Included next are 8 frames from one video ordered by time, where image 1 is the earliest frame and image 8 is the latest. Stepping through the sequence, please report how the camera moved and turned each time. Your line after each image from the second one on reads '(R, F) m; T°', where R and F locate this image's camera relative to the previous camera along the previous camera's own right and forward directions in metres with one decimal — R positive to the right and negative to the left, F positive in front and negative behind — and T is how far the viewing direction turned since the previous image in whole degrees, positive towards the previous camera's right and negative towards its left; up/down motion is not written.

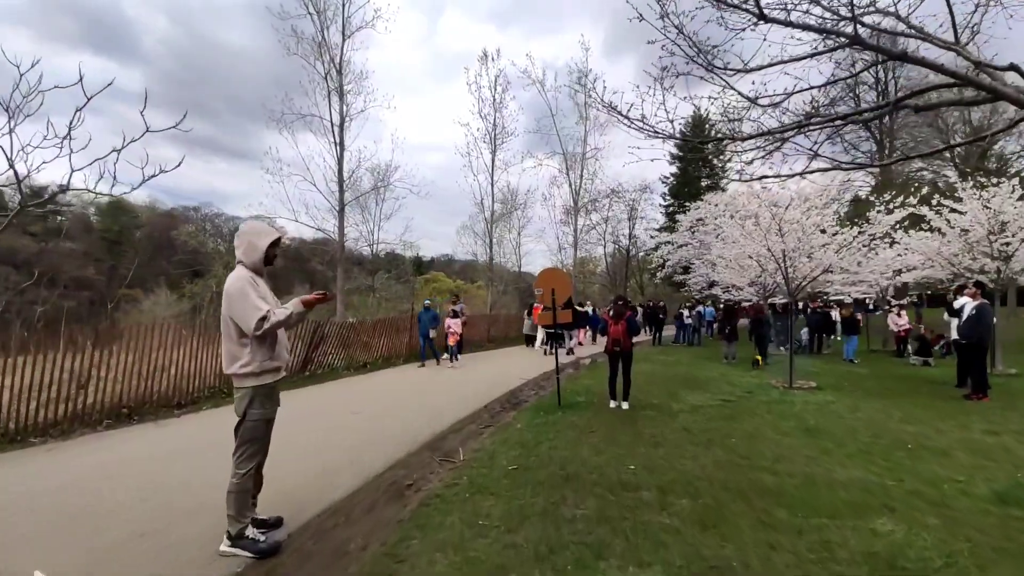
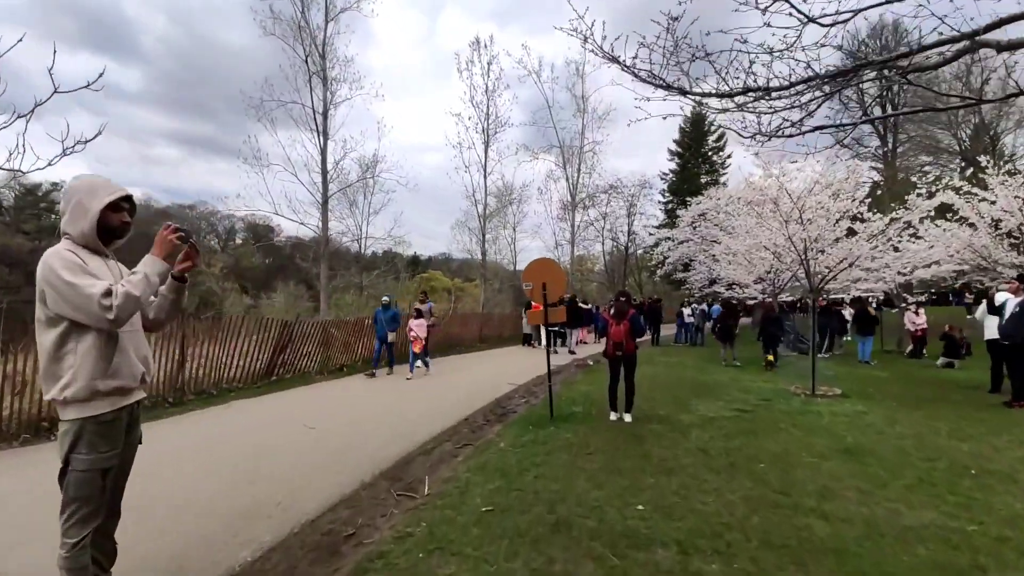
(+0.2, +1.4) m; 0°
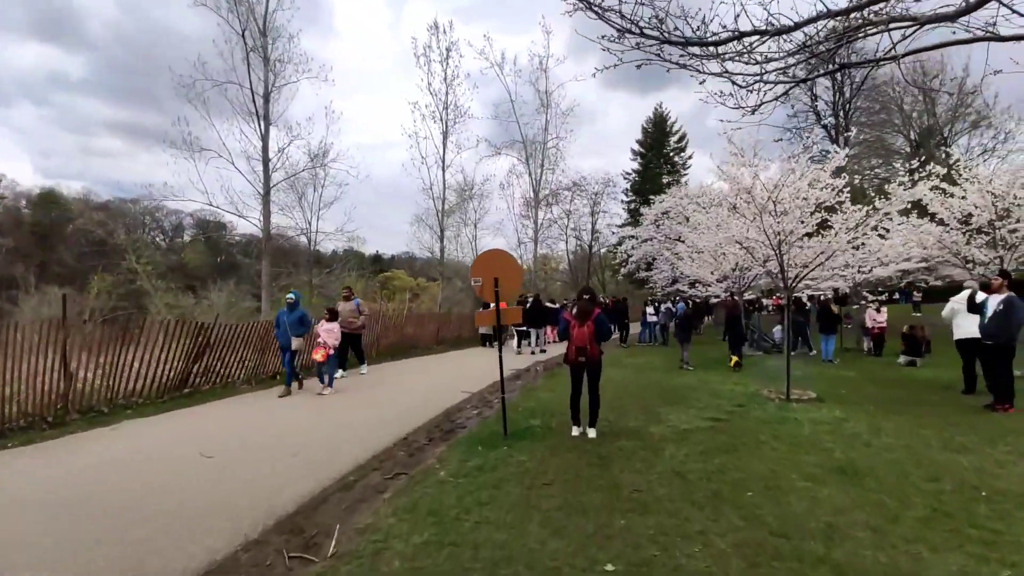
(+0.3, +1.2) m; +4°
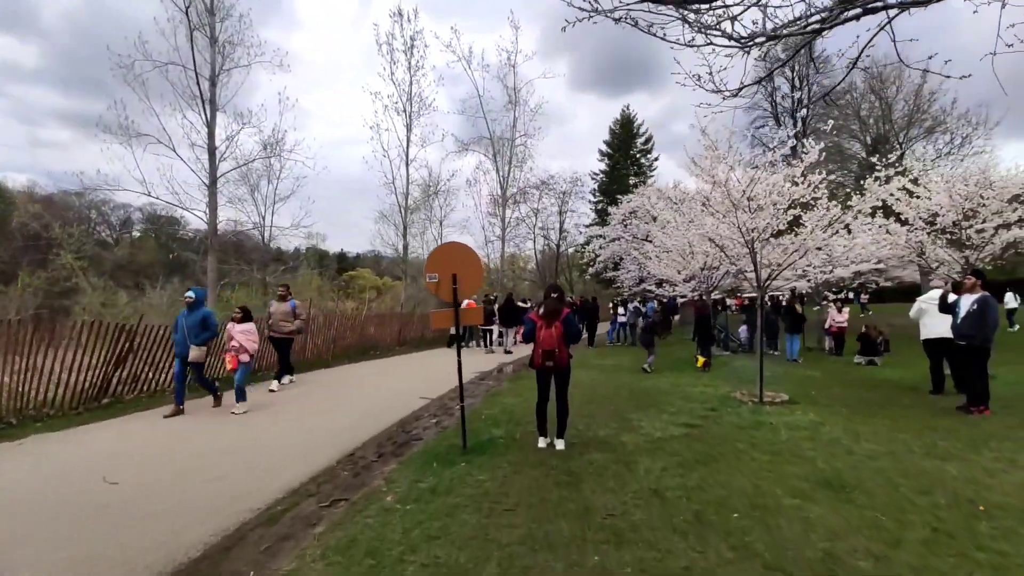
(+0.1, +0.7) m; +4°
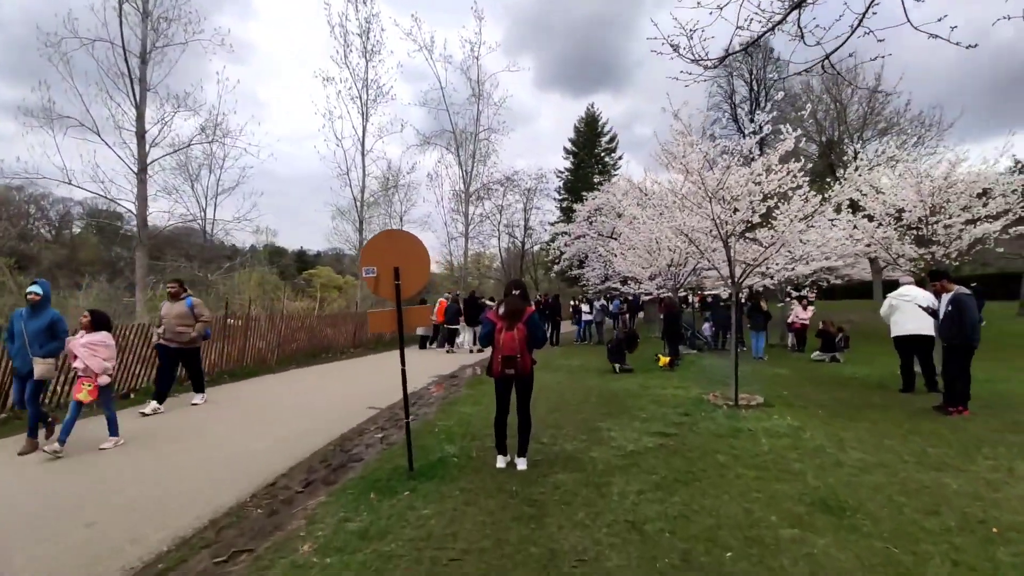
(+0.2, +0.9) m; +4°
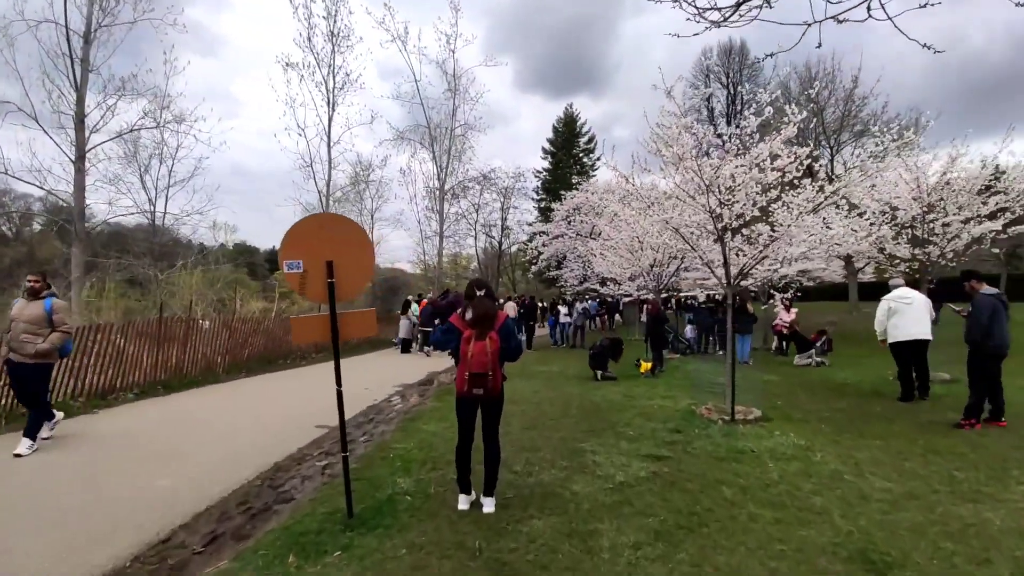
(+0.1, +1.1) m; +3°
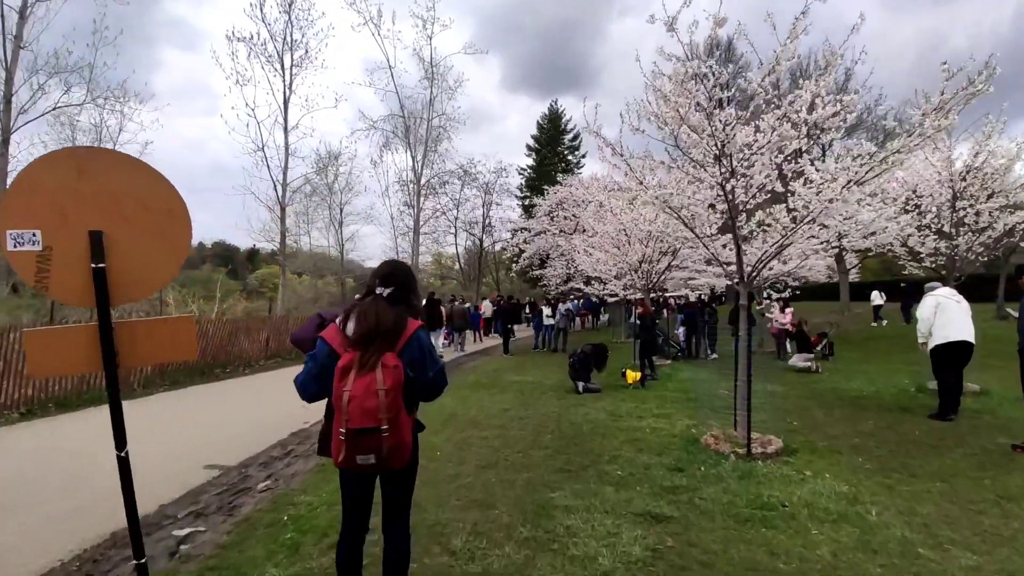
(+0.4, +1.8) m; +2°
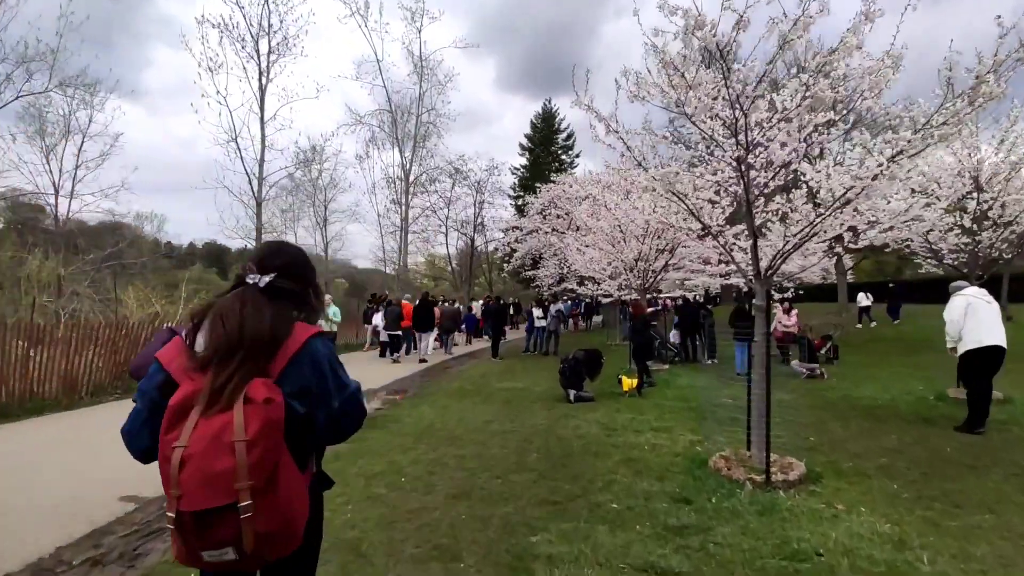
(+0.2, +1.0) m; +1°
